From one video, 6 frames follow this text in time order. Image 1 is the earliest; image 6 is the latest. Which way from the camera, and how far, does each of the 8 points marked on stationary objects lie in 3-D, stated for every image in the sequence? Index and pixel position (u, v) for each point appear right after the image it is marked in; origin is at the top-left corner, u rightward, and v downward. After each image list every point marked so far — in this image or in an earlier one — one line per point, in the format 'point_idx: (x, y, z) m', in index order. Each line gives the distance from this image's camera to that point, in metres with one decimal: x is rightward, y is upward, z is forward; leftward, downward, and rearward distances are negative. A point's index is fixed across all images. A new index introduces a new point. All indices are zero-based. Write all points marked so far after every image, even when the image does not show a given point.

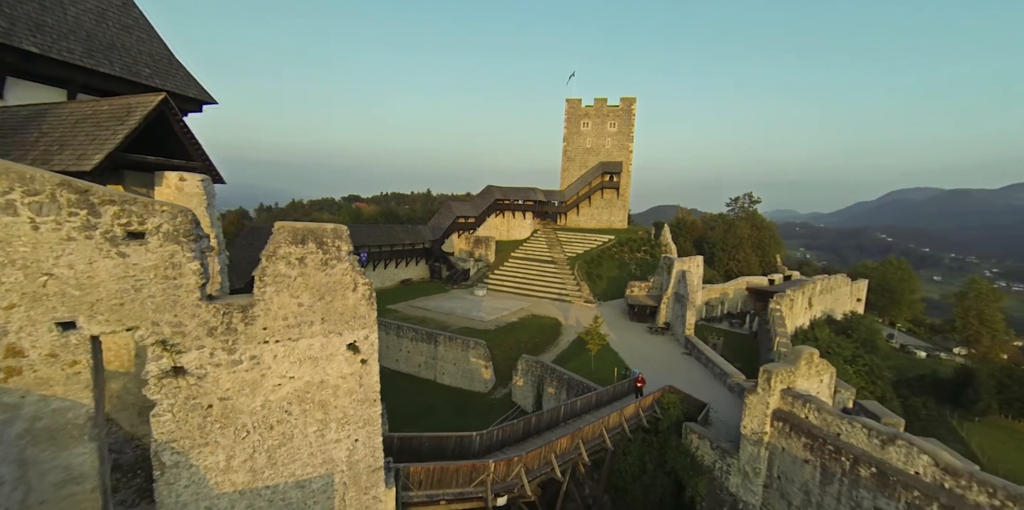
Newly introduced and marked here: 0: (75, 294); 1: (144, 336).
0: (-3.0, -0.3, +3.3) m
1: (-2.8, -0.6, +3.5) m
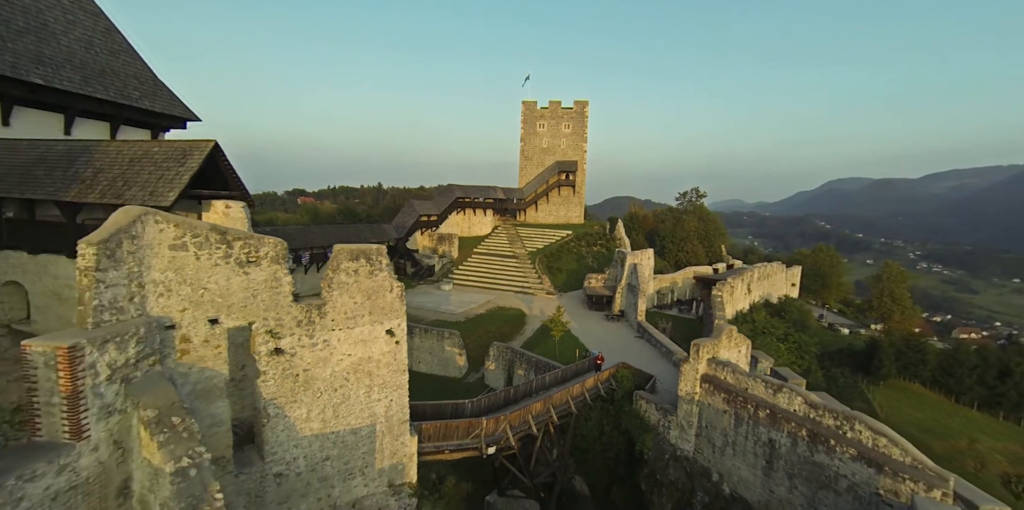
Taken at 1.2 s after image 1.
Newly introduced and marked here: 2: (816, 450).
0: (-3.1, -0.5, +4.6) m
1: (-2.9, -0.8, +4.8) m
2: (+5.0, -3.2, +7.2) m
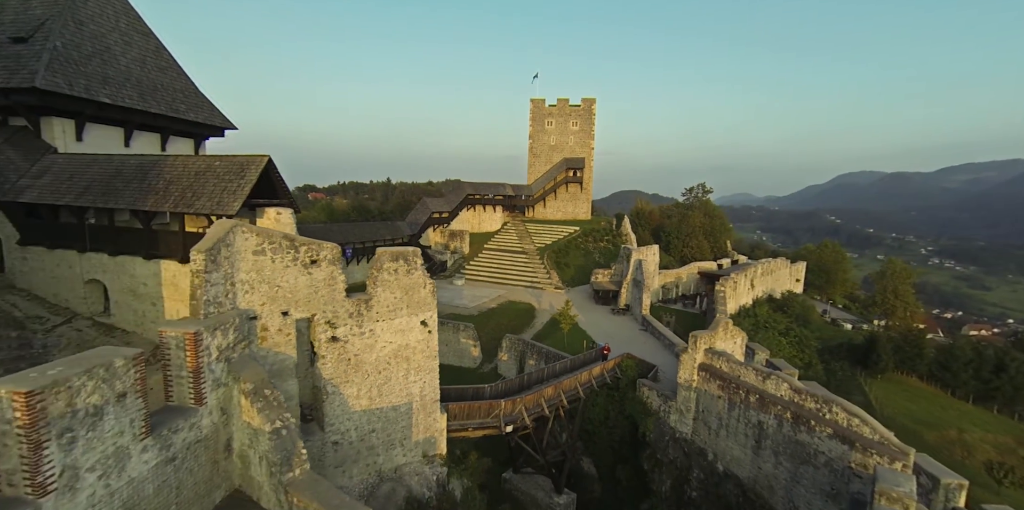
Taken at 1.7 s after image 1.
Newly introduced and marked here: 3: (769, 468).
0: (-2.8, -0.5, +5.6) m
1: (-2.6, -0.8, +5.8) m
2: (+5.3, -3.2, +8.1) m
3: (+5.0, -4.2, +8.7) m
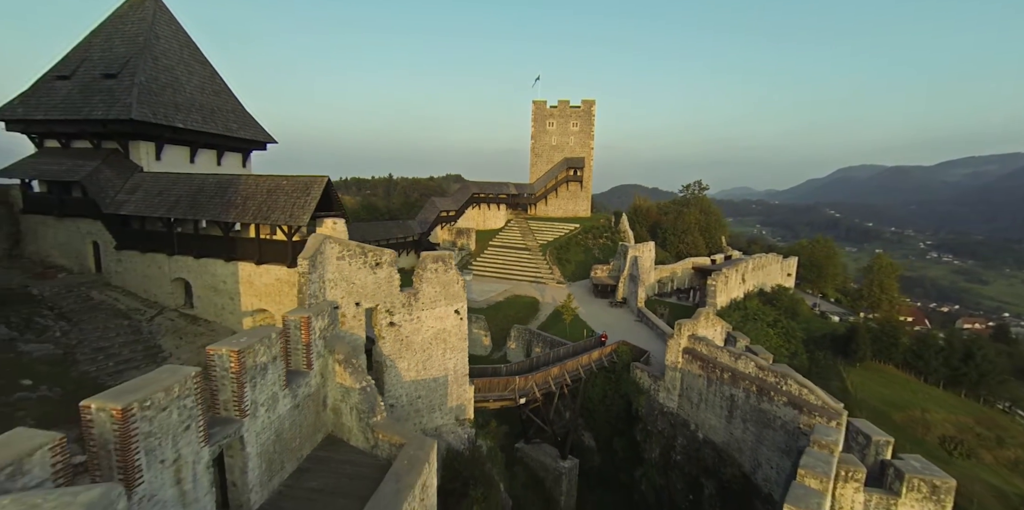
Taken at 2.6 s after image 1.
0: (-2.5, -0.6, +7.3) m
1: (-2.3, -0.9, +7.5) m
2: (+5.6, -3.2, +9.9) m
3: (+5.4, -4.2, +10.4) m
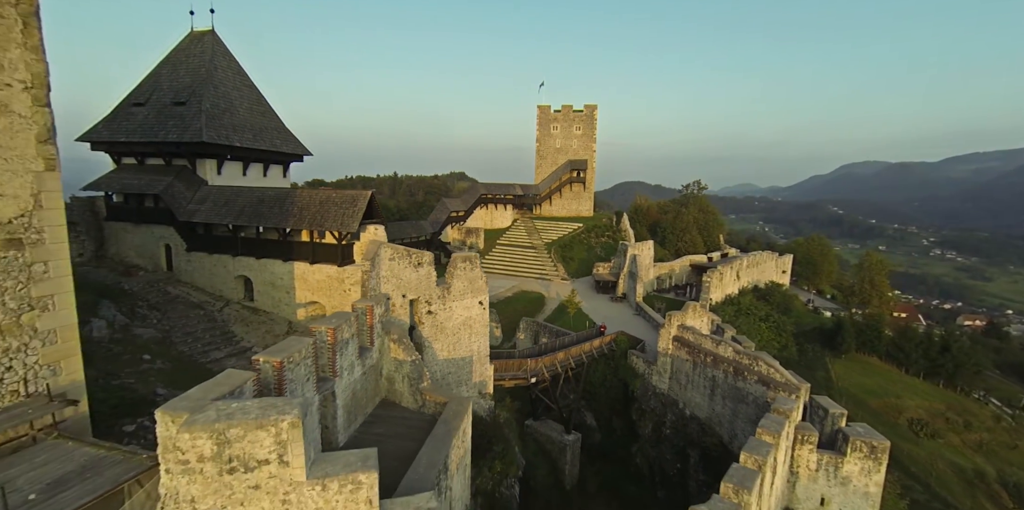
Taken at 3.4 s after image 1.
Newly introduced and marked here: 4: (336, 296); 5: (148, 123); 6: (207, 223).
0: (-2.2, -0.6, +9.0) m
1: (-2.0, -0.9, +9.3) m
2: (+5.9, -3.2, +11.6) m
3: (+5.7, -4.2, +12.2) m
4: (-4.3, -1.0, +10.9) m
5: (-10.2, +3.7, +12.4) m
6: (-8.0, +0.8, +11.6) m
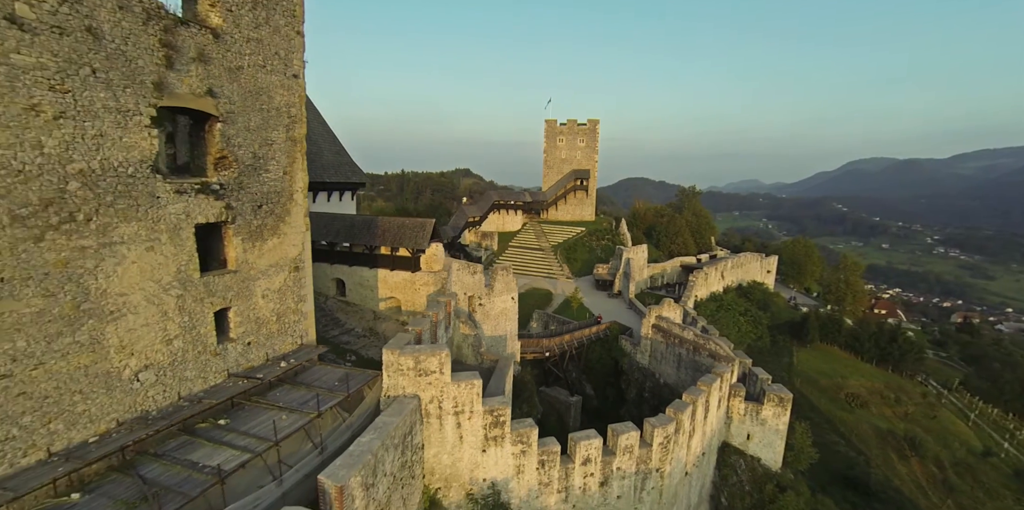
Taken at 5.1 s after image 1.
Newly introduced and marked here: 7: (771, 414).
0: (-1.5, -1.0, +13.5) m
1: (-1.3, -1.3, +13.7) m
2: (+6.6, -3.6, +16.0) m
3: (+6.4, -4.6, +16.6) m
4: (-3.6, -1.3, +15.4) m
5: (-9.4, +3.4, +16.9) m
6: (-7.2, +0.5, +16.1) m
7: (+8.1, -5.0, +14.0) m
